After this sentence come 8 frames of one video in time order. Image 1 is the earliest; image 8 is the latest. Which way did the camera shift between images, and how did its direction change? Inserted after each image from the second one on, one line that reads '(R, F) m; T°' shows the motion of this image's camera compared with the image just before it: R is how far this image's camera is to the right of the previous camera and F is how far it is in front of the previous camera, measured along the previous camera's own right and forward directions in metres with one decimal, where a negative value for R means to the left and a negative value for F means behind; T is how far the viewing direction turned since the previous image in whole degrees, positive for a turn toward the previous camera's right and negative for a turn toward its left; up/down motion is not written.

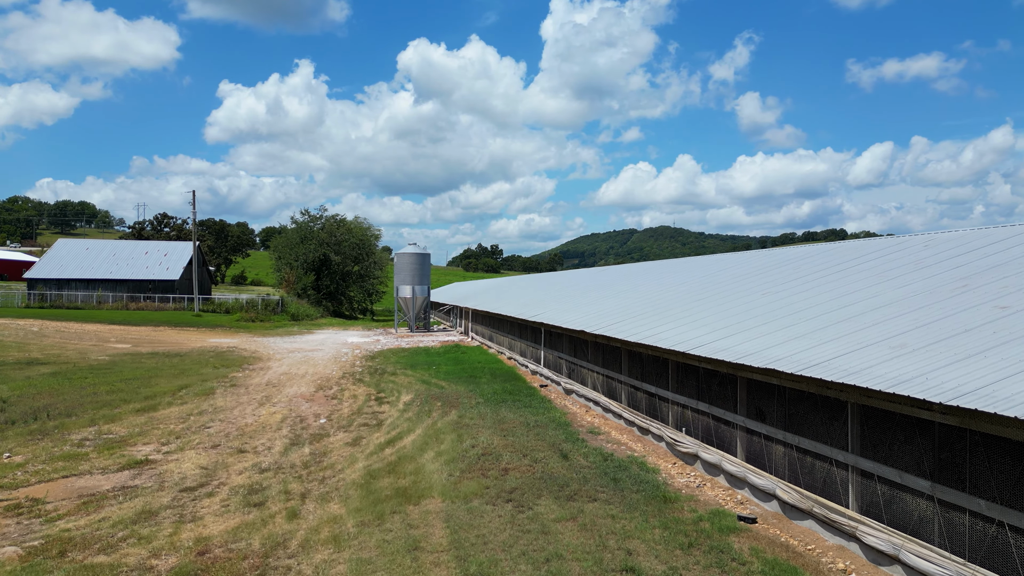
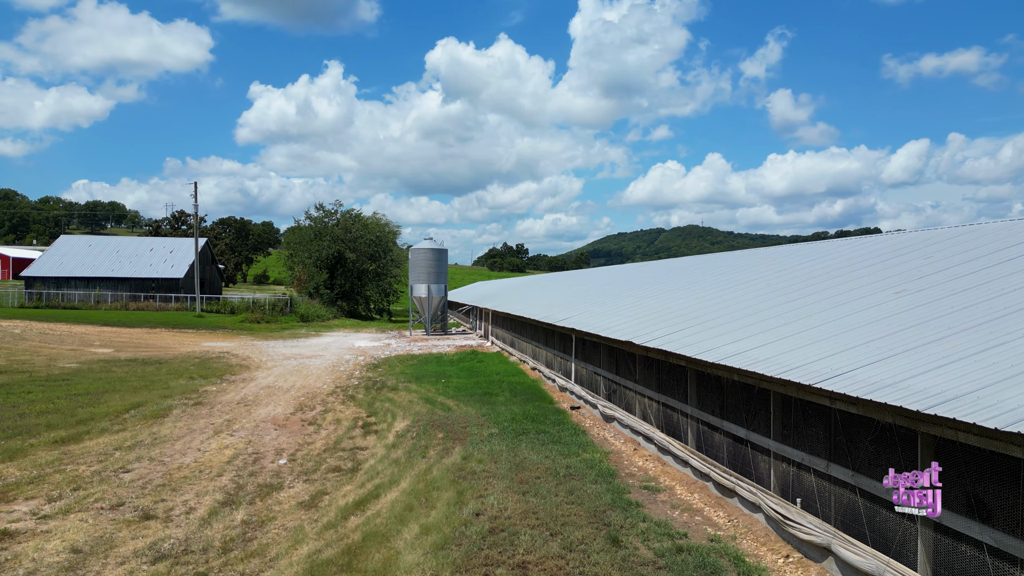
(+0.1, +3.2) m; -3°
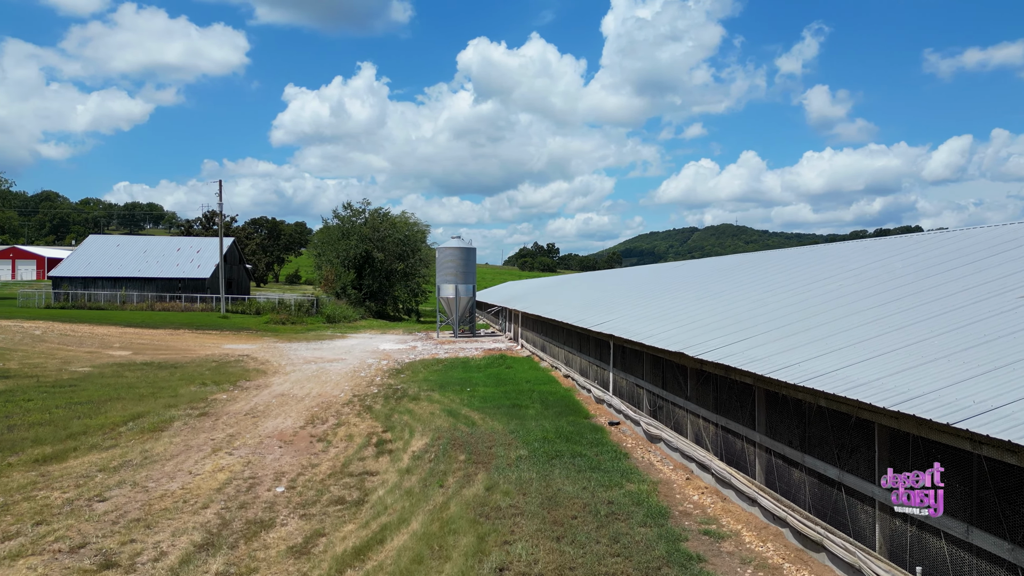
(0.0, +1.4) m; -3°
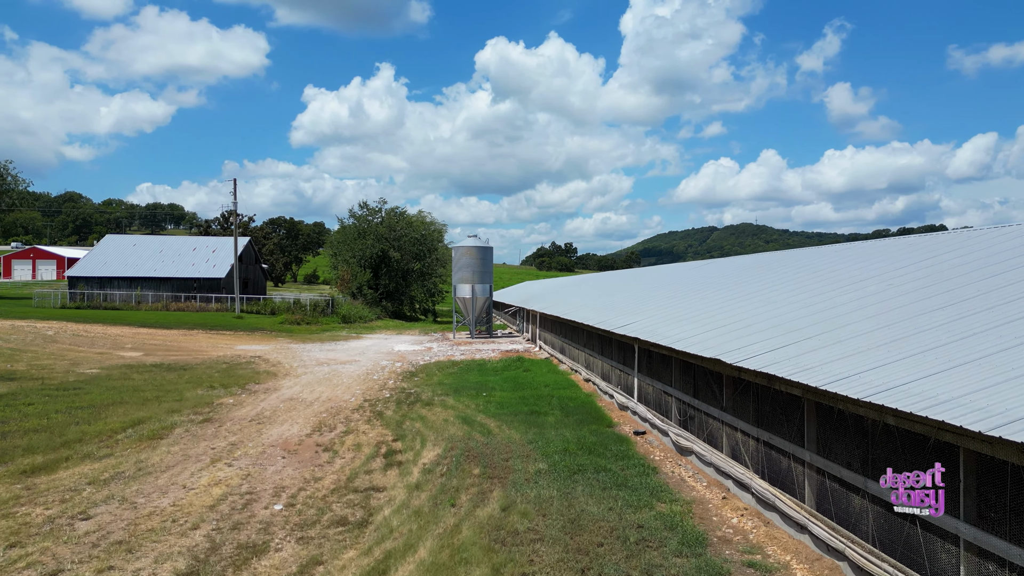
(0.0, +0.7) m; -2°
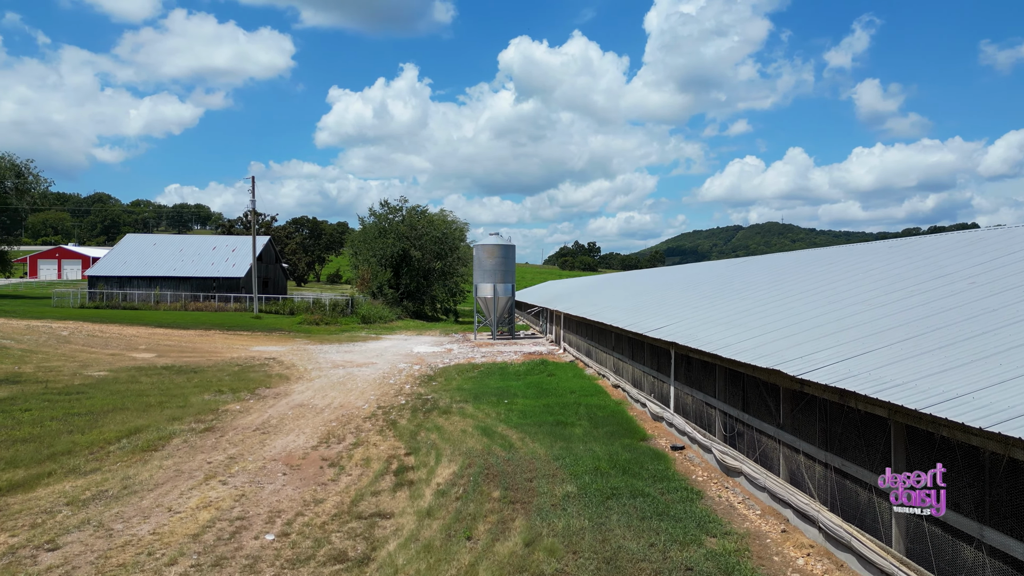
(0.0, +1.0) m; -2°
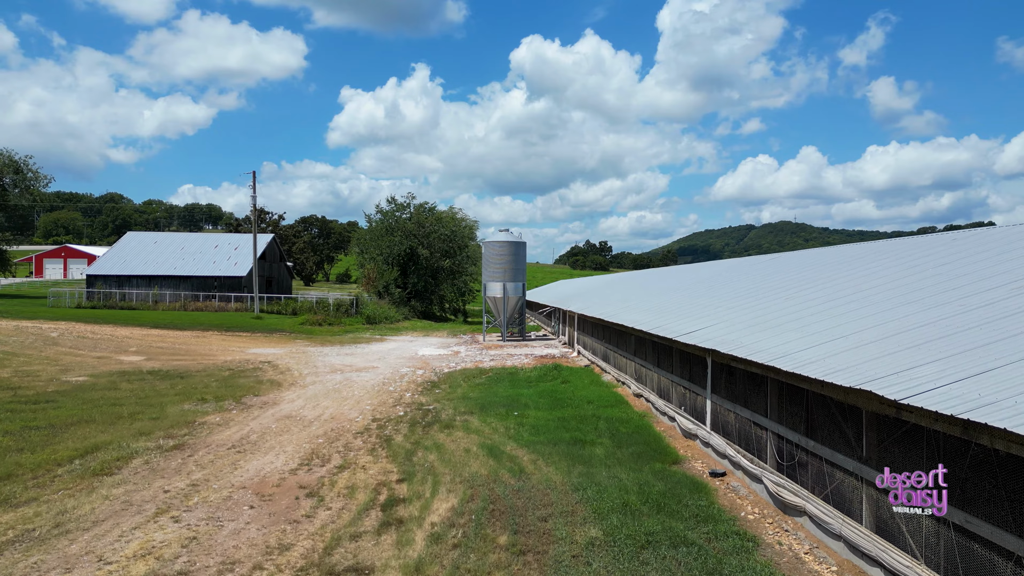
(0.0, +1.4) m; -1°
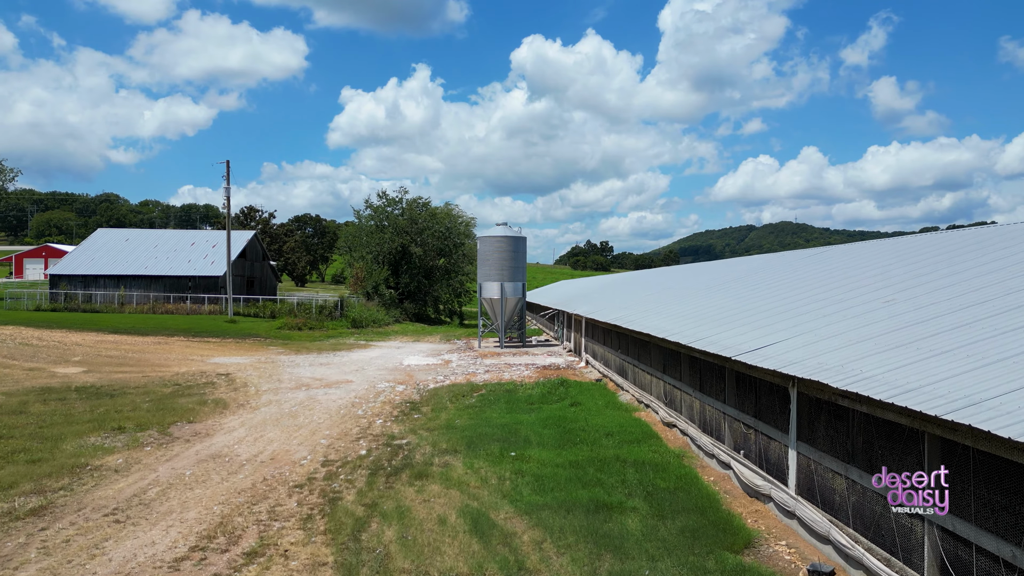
(+0.1, +2.8) m; 0°
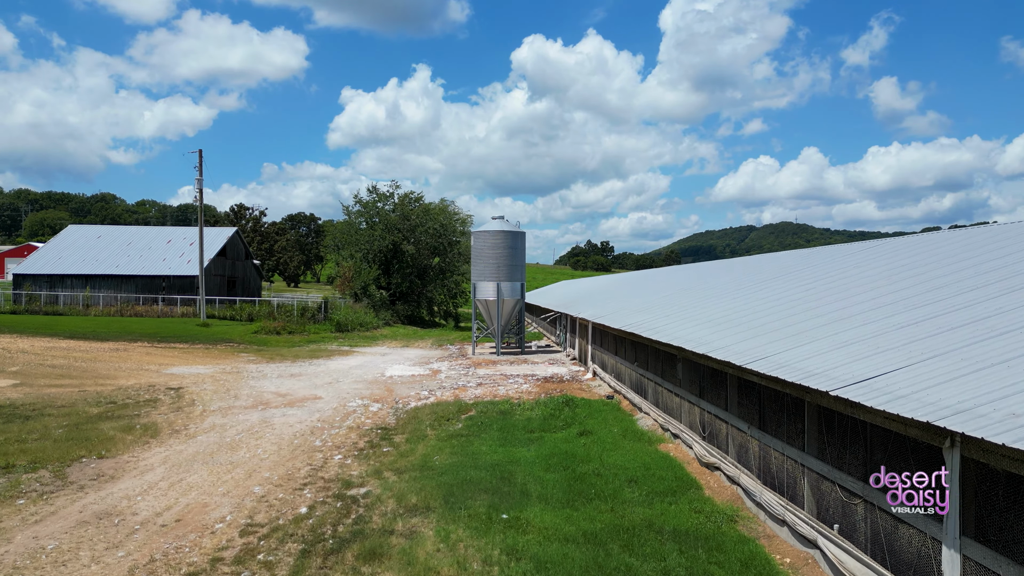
(+0.1, +2.3) m; 0°
